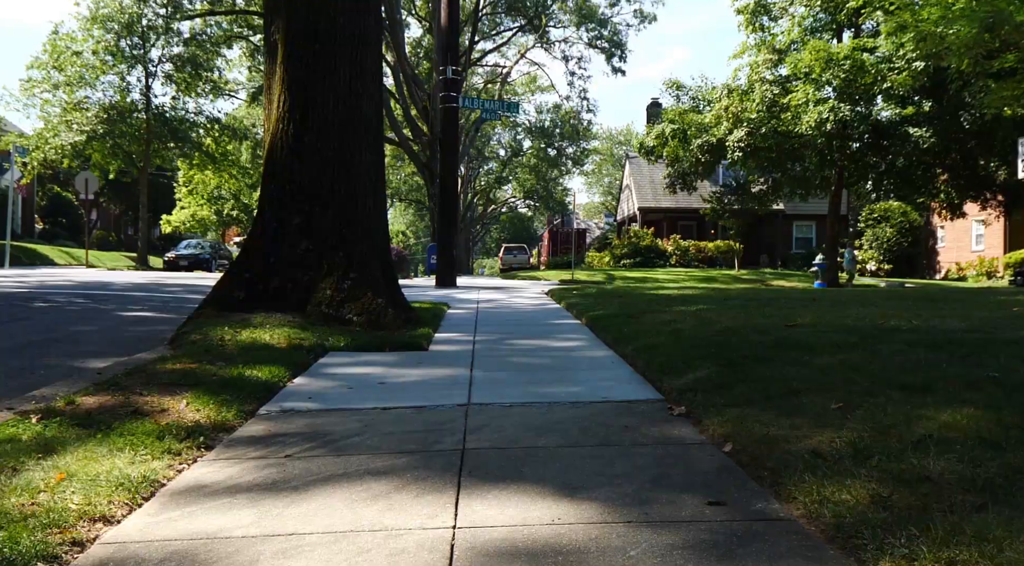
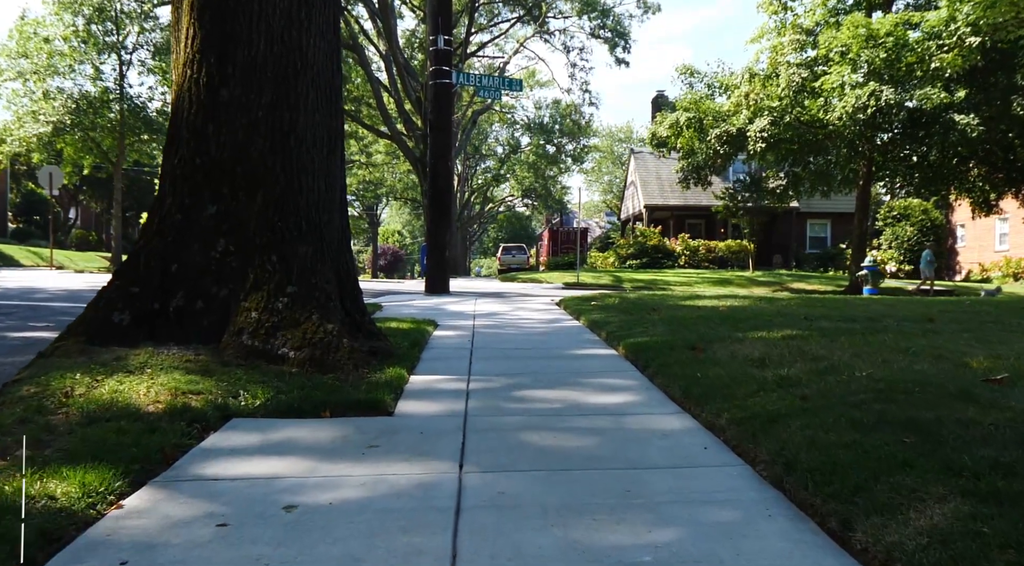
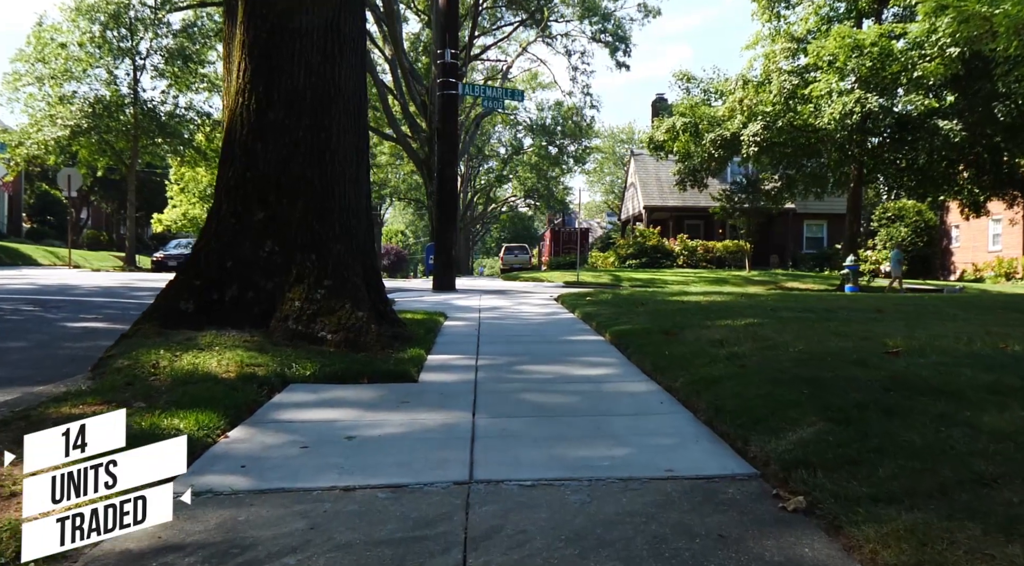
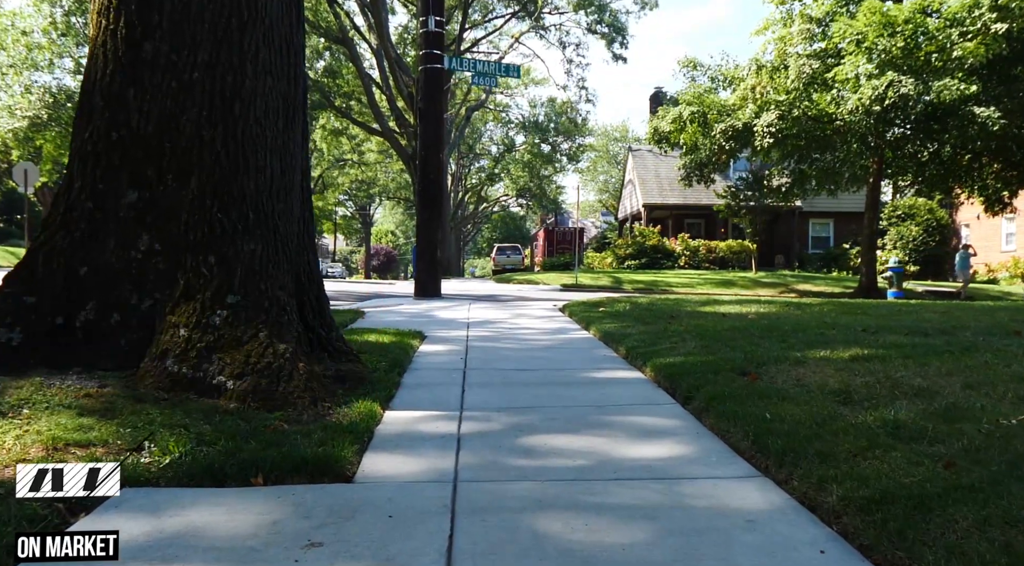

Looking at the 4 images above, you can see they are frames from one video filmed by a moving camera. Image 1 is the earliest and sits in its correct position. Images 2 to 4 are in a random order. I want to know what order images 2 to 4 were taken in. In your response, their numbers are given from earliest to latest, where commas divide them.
3, 2, 4
